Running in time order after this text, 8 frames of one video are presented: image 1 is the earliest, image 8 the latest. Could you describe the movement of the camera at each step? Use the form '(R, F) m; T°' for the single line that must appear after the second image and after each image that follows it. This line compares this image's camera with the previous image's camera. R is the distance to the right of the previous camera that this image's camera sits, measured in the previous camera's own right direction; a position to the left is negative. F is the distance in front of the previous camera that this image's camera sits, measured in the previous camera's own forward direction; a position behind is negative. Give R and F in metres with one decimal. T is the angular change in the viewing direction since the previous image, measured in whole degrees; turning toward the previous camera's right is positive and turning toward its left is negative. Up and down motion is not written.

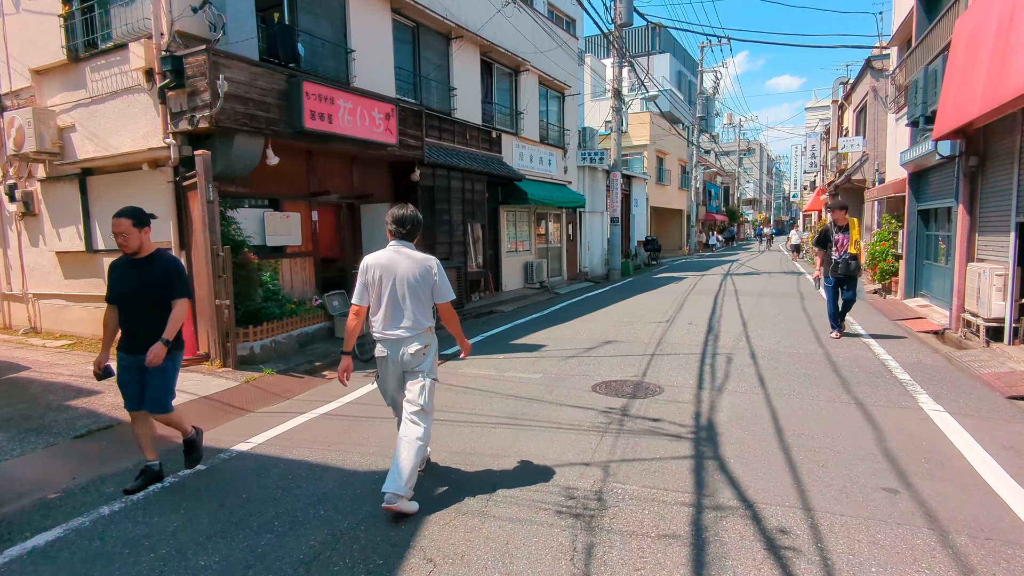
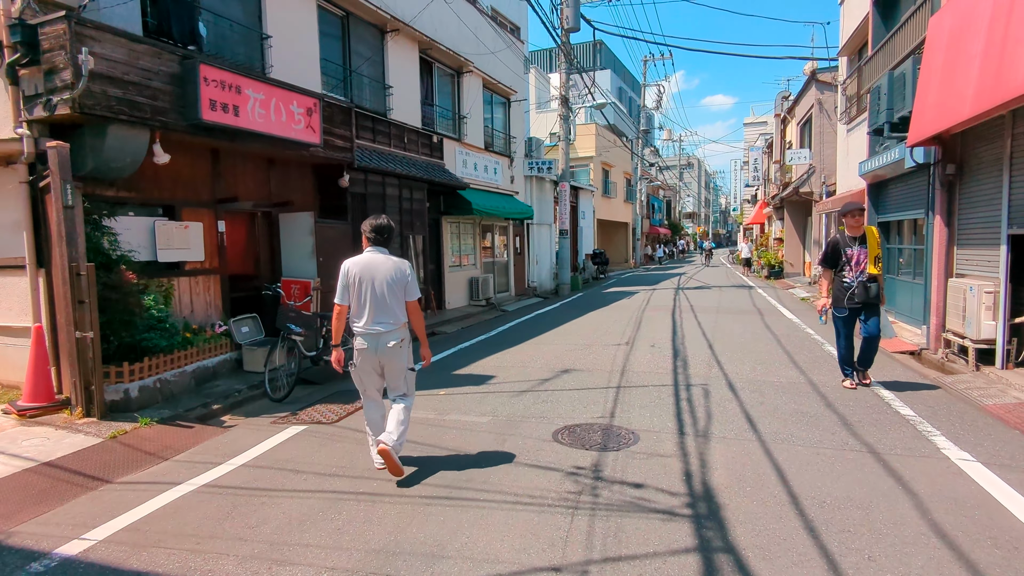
(0.0, +1.1) m; +5°
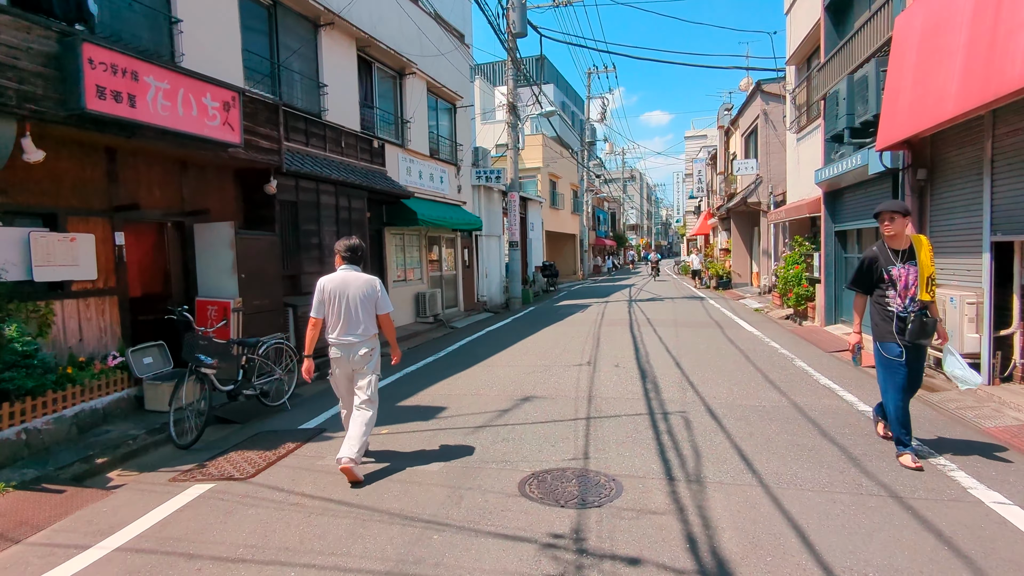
(-0.1, +0.8) m; +5°
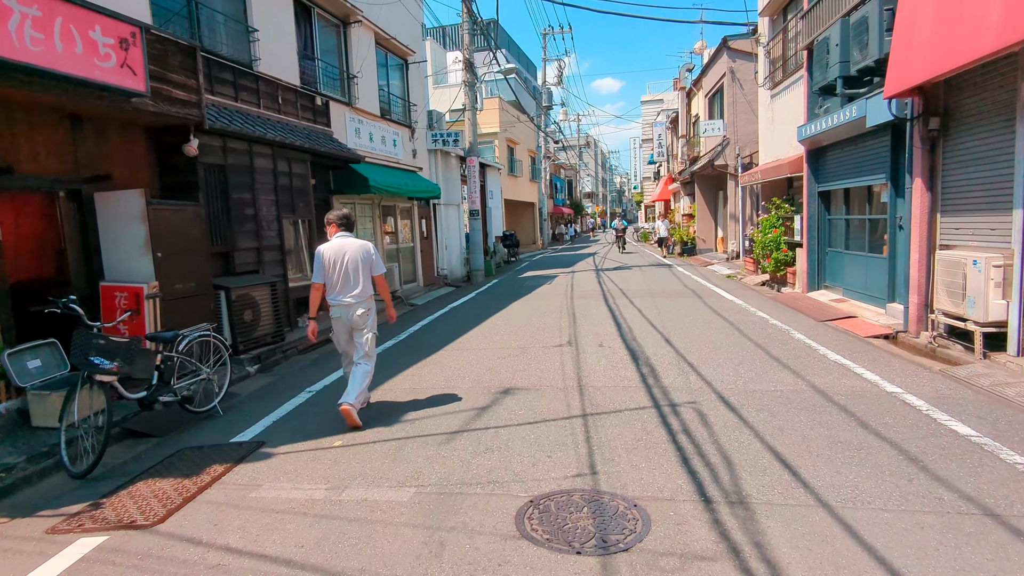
(-0.2, +1.0) m; +4°
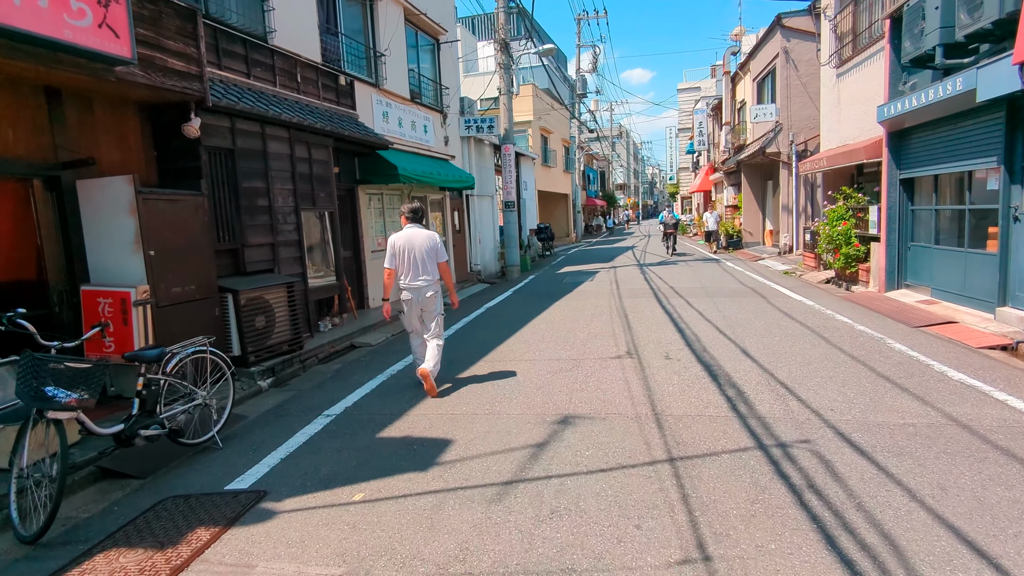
(-0.2, +1.0) m; -2°
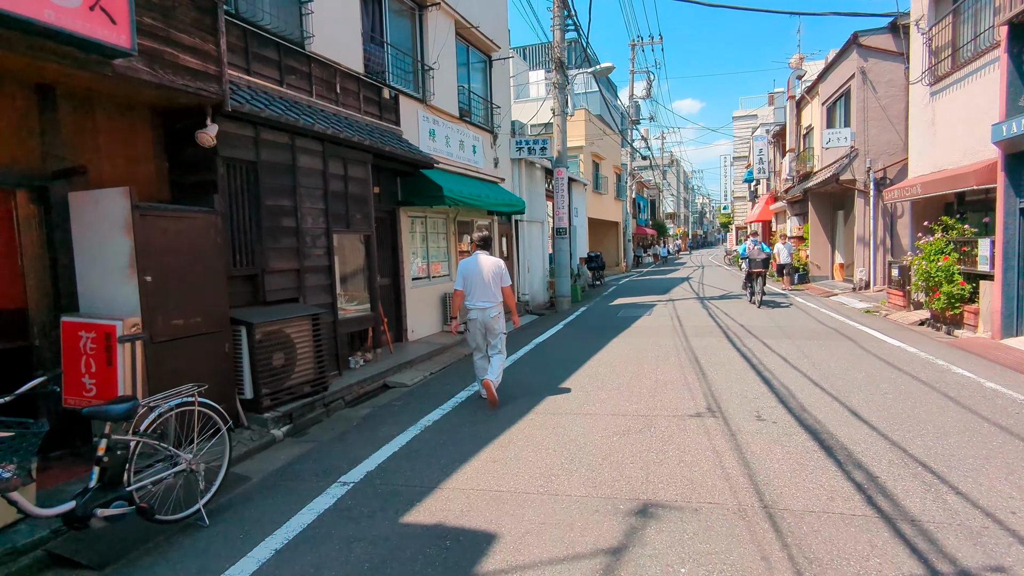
(-0.1, +1.0) m; -4°
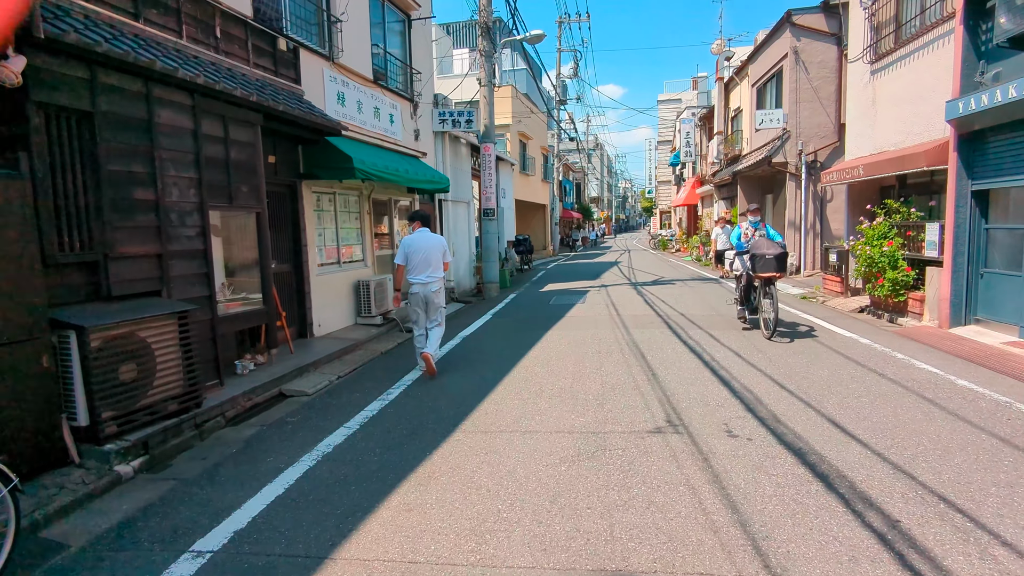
(0.0, +1.1) m; +7°
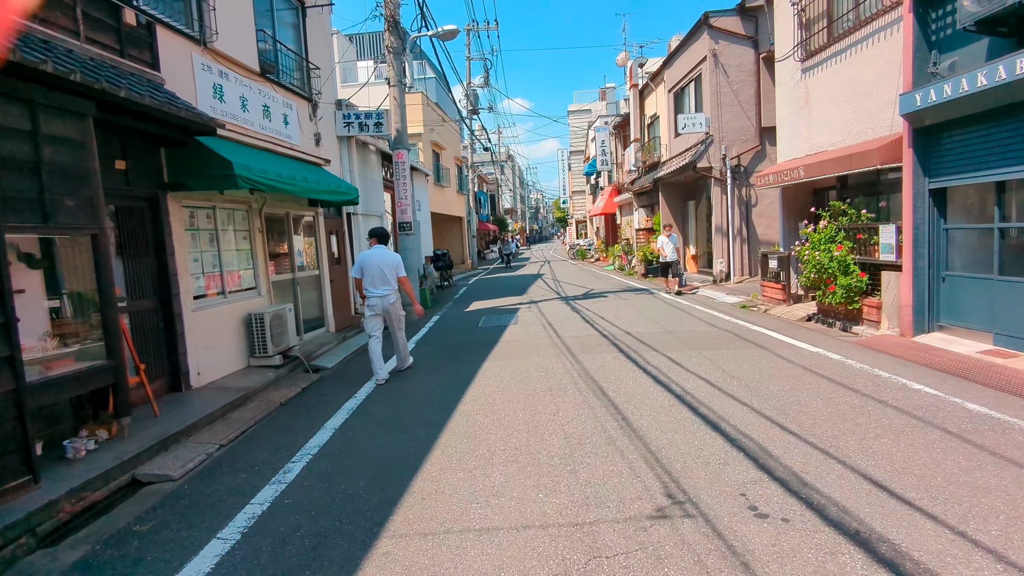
(-0.1, +1.3) m; +8°
